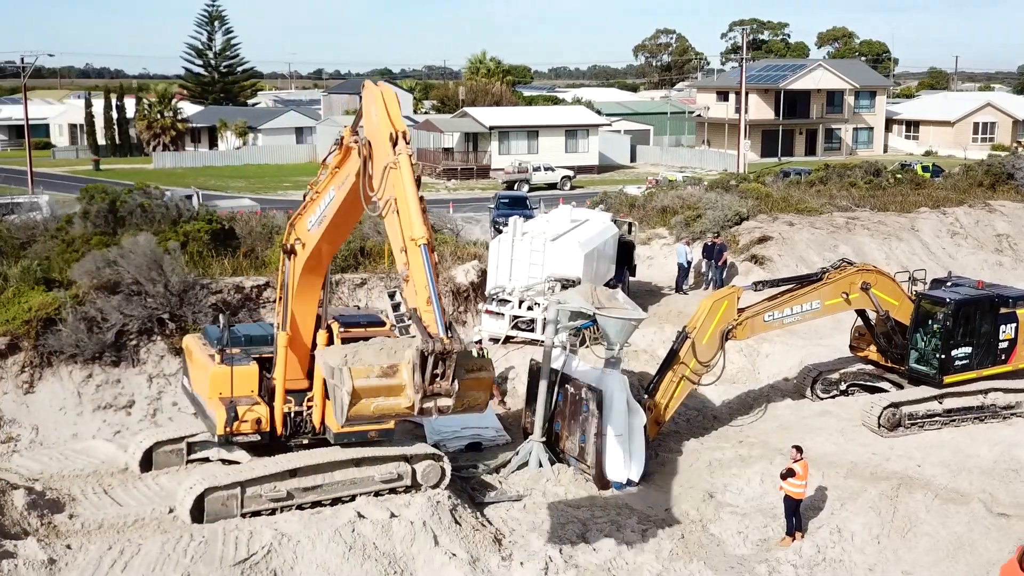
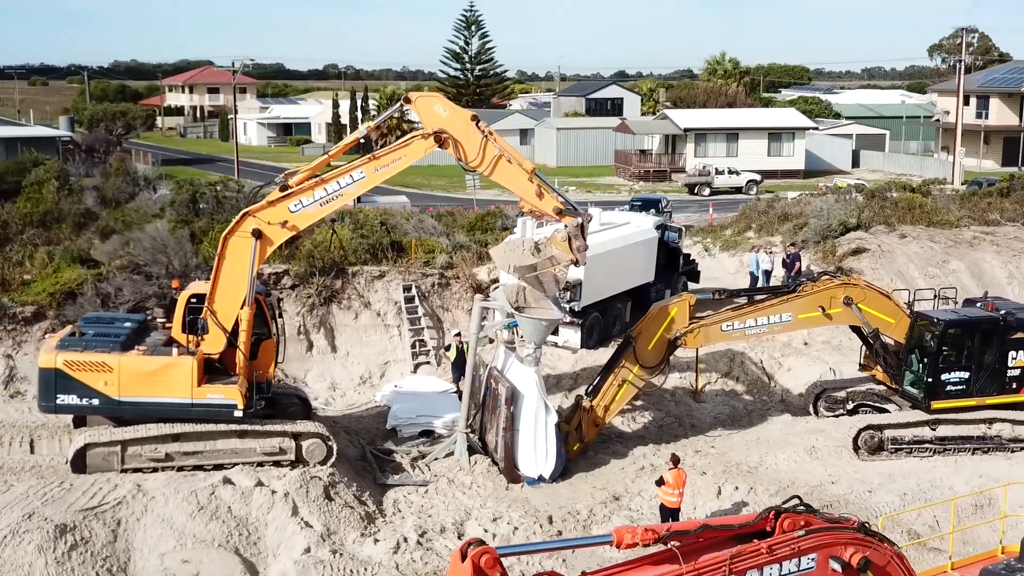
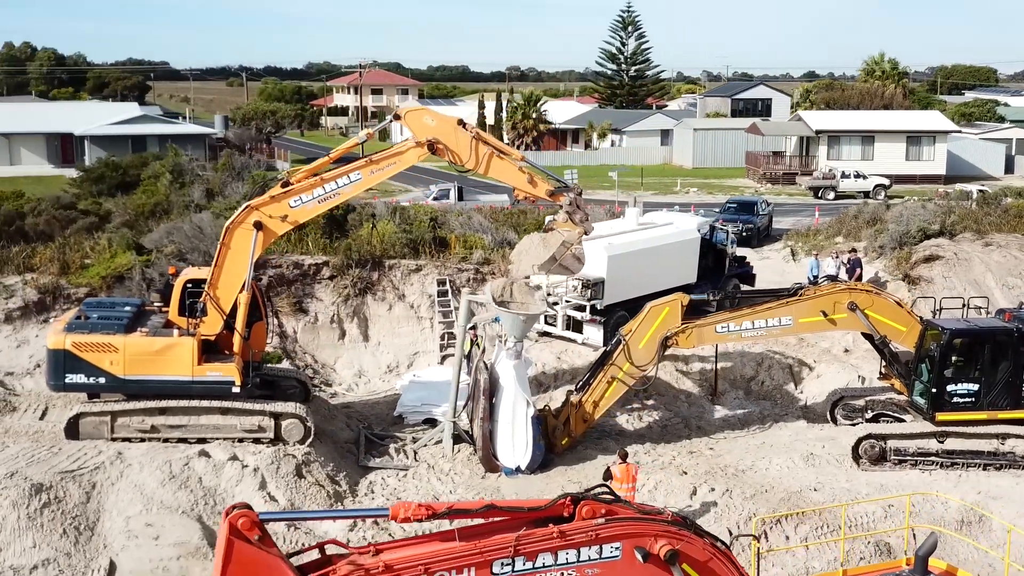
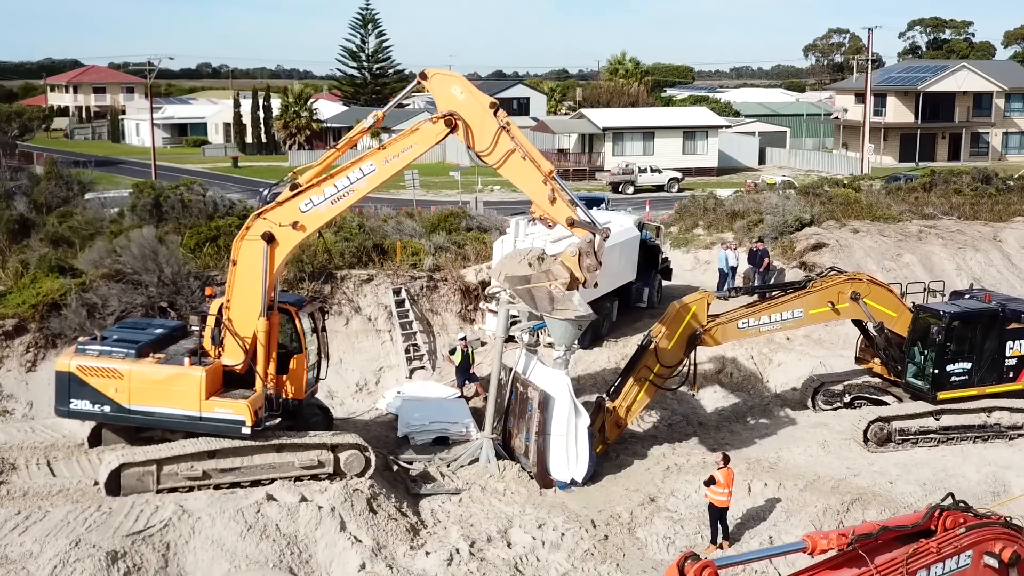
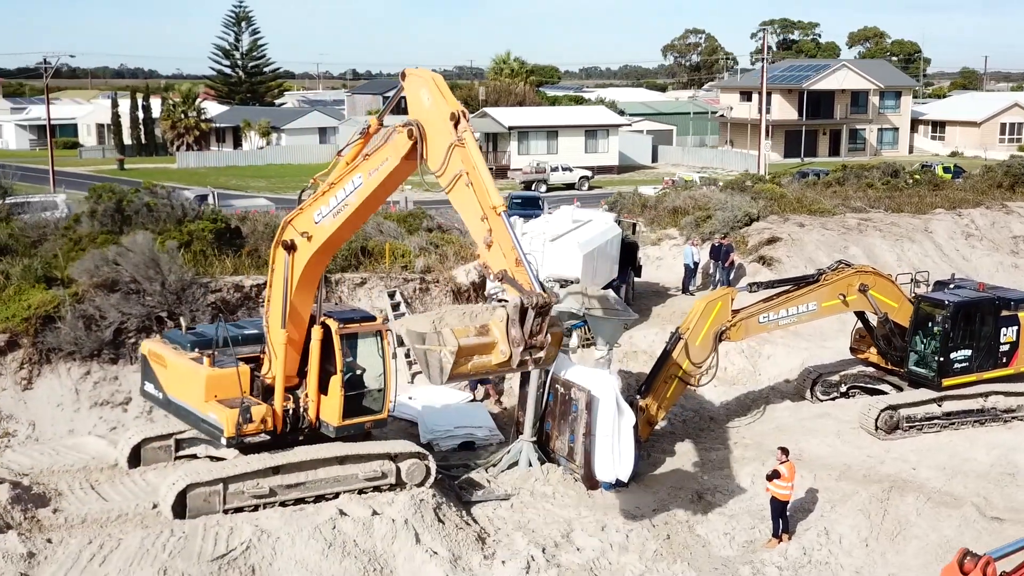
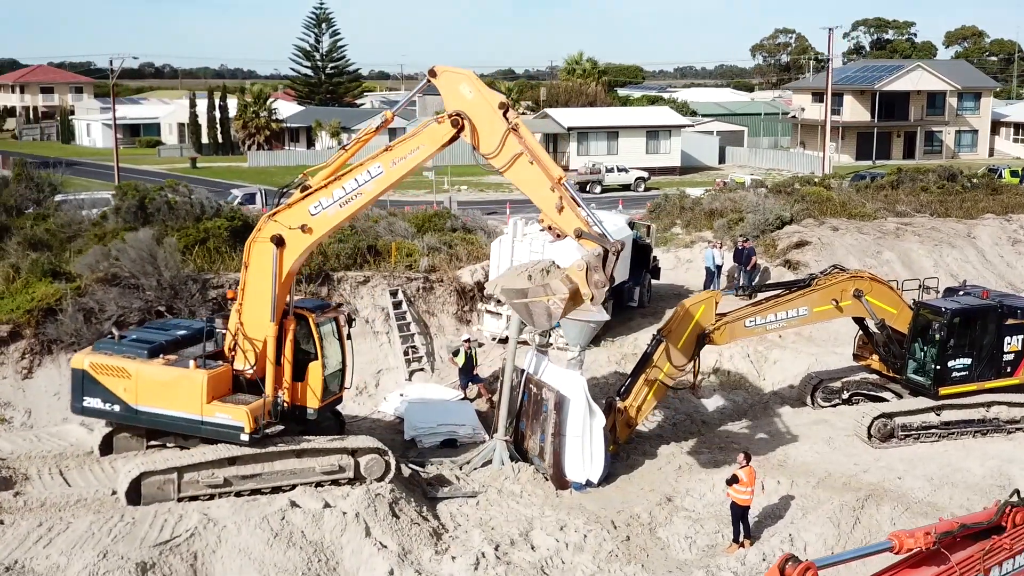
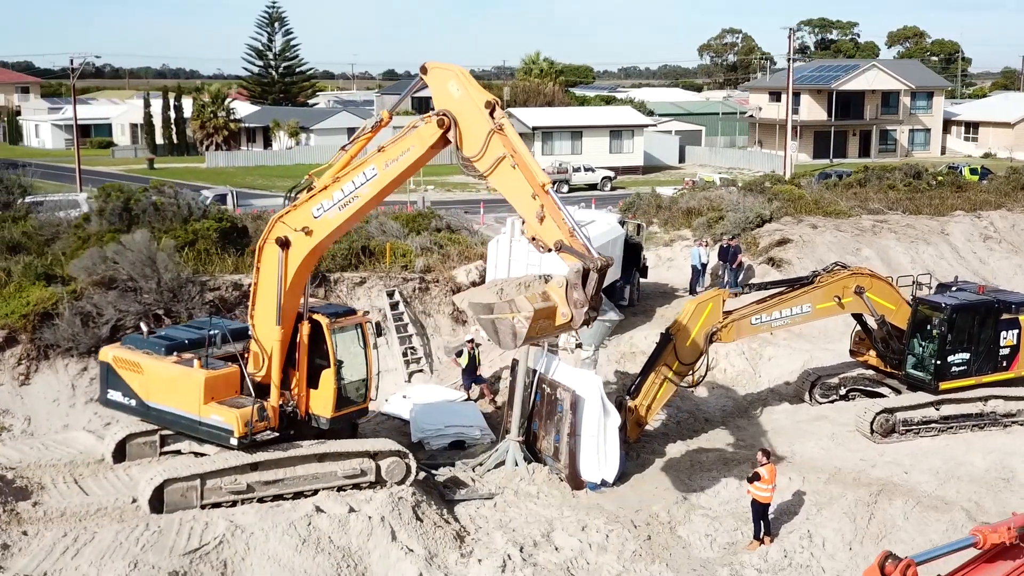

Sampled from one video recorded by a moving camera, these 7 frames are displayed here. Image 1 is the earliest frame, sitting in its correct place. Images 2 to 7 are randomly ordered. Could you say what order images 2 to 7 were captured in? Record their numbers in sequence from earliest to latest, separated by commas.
5, 7, 6, 4, 2, 3
